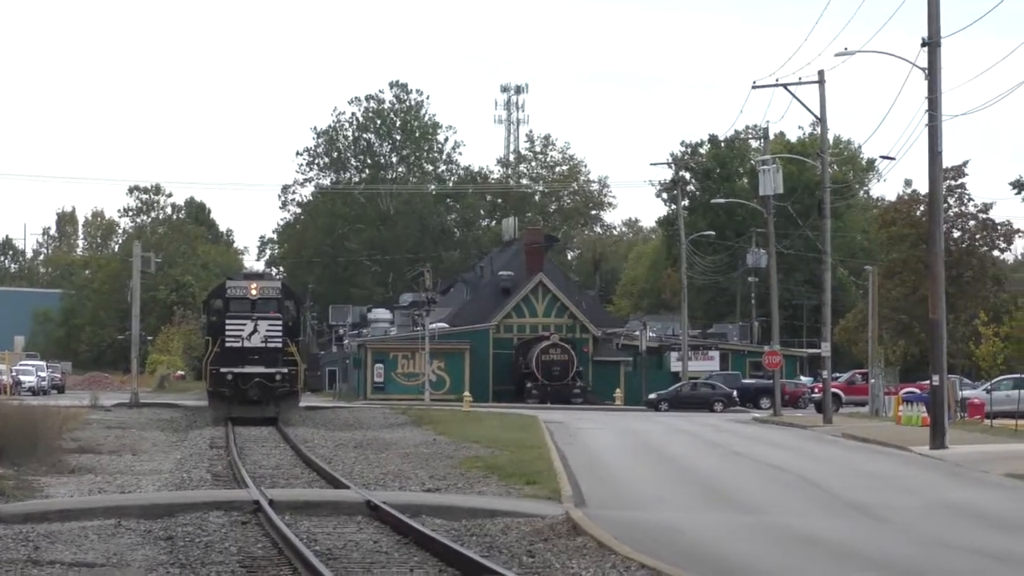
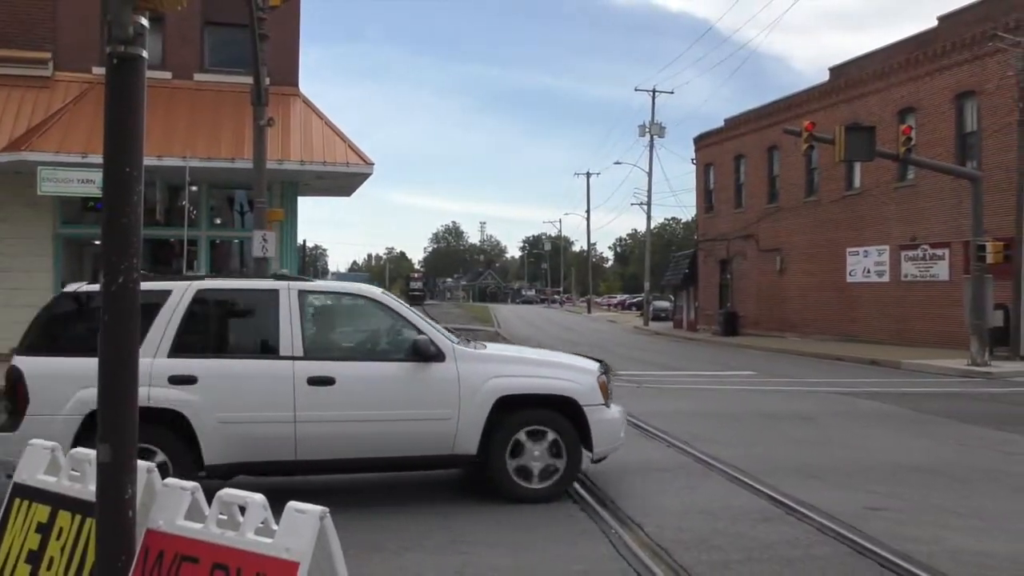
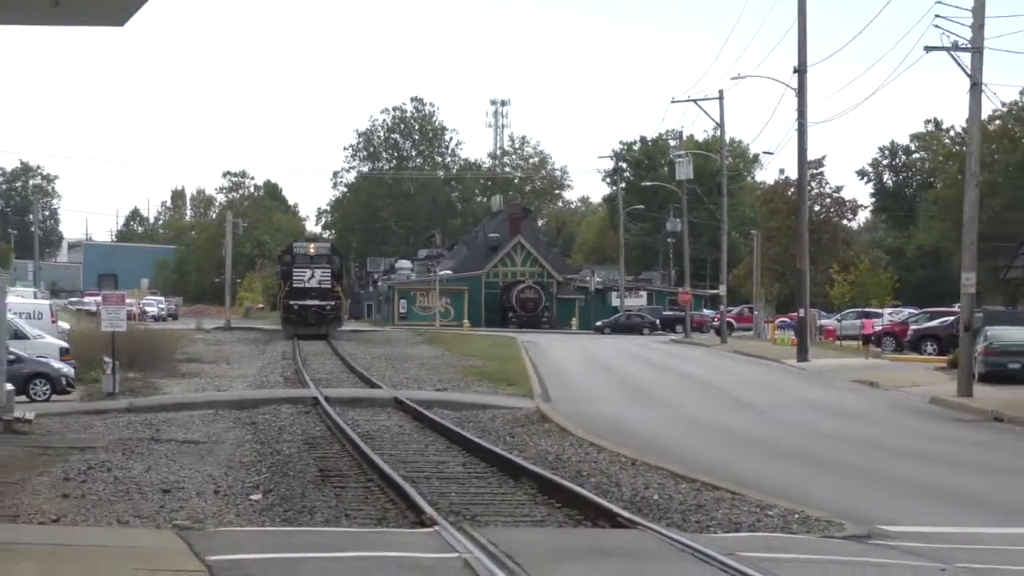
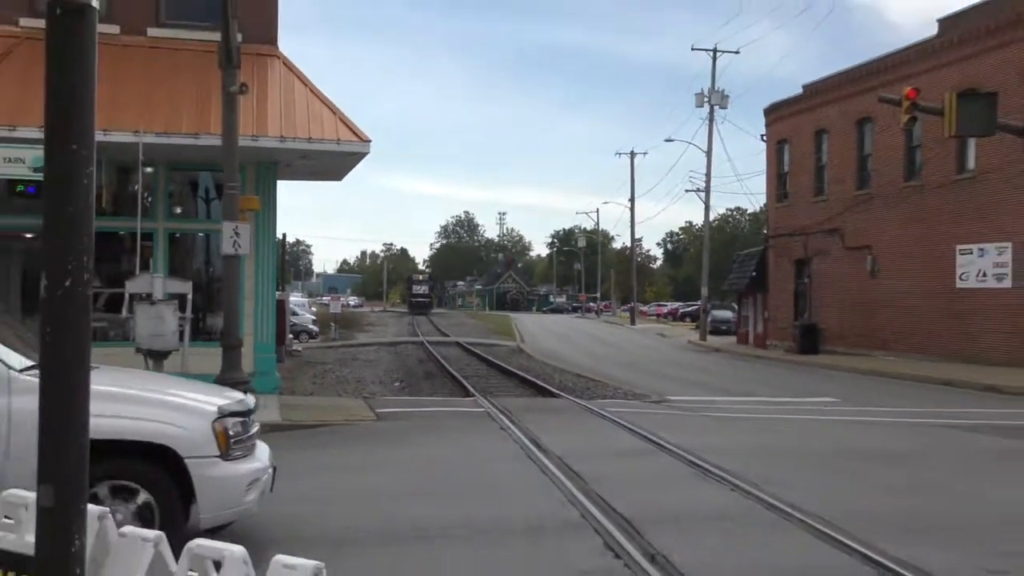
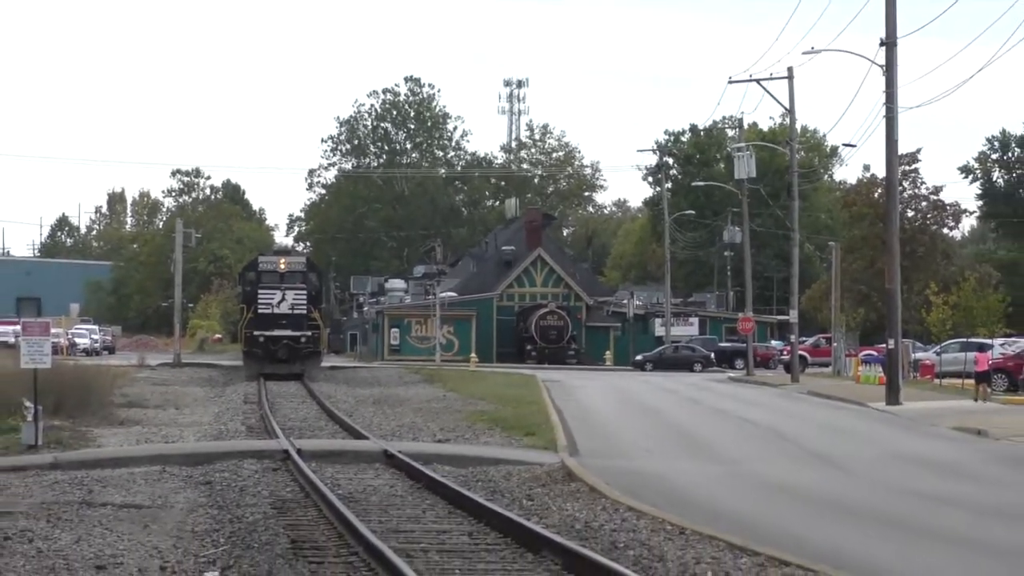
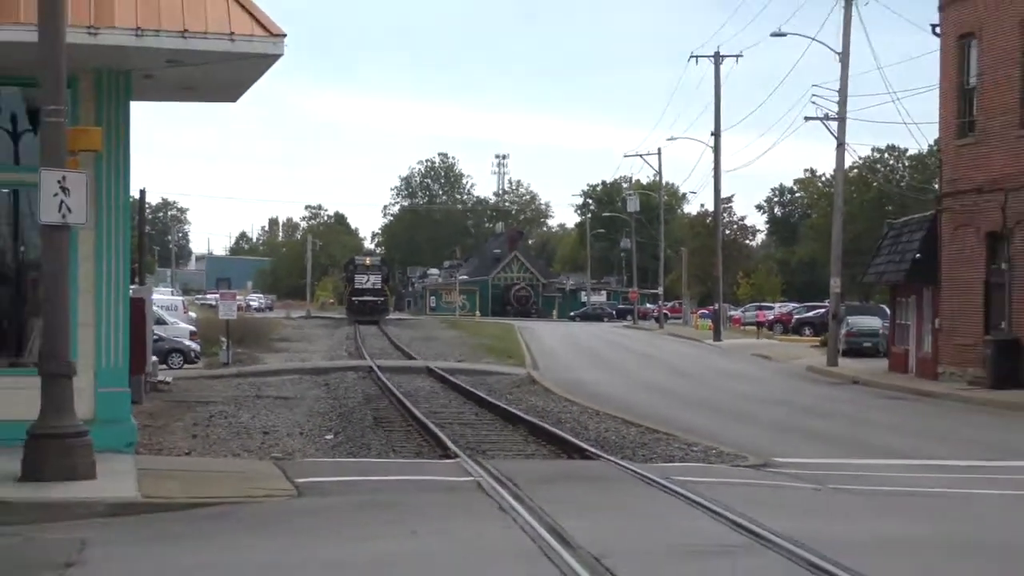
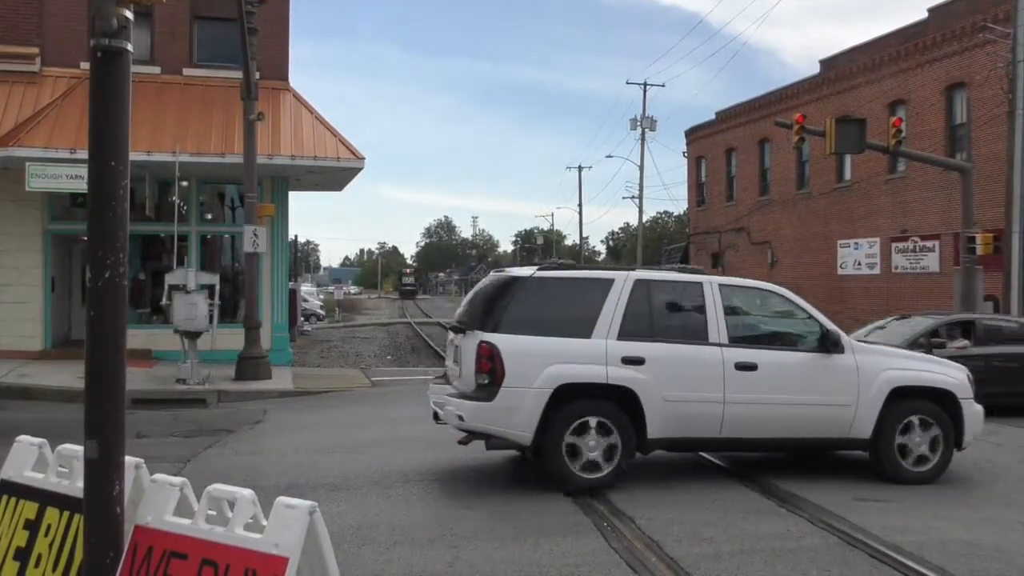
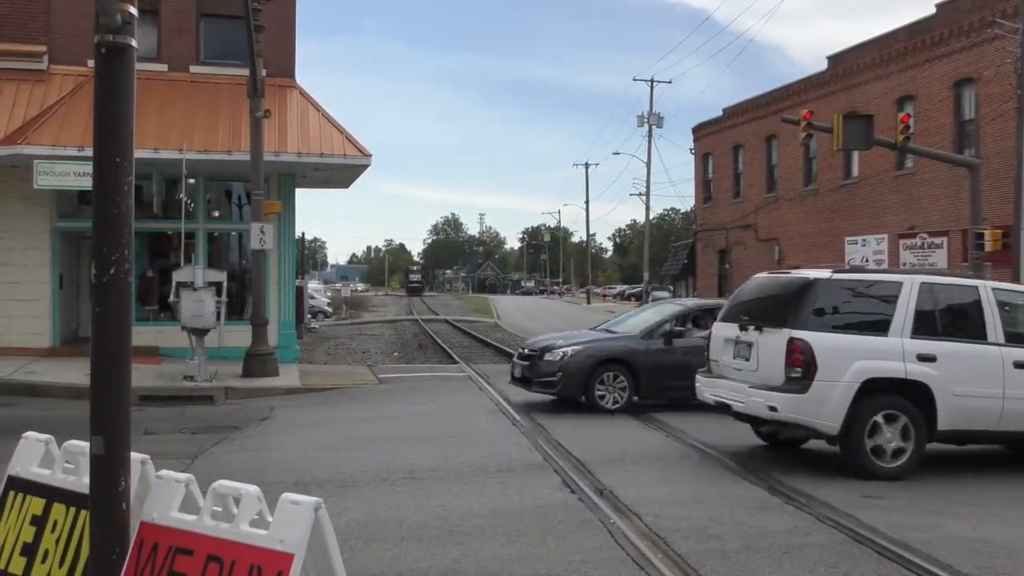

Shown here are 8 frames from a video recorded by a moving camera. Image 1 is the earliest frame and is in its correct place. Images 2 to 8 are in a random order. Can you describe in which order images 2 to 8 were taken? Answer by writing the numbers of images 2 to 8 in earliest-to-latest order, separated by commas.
5, 3, 6, 4, 2, 7, 8
